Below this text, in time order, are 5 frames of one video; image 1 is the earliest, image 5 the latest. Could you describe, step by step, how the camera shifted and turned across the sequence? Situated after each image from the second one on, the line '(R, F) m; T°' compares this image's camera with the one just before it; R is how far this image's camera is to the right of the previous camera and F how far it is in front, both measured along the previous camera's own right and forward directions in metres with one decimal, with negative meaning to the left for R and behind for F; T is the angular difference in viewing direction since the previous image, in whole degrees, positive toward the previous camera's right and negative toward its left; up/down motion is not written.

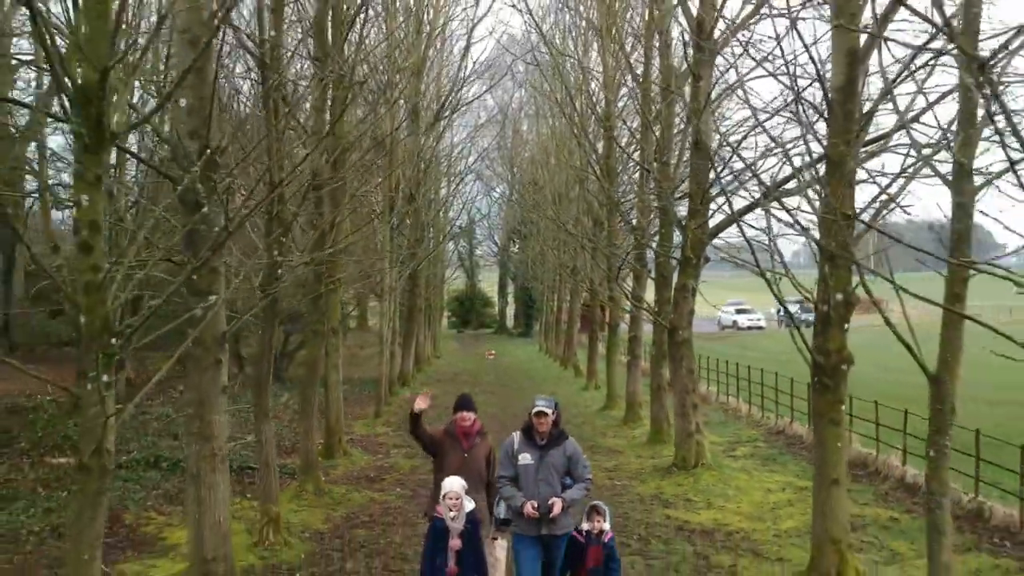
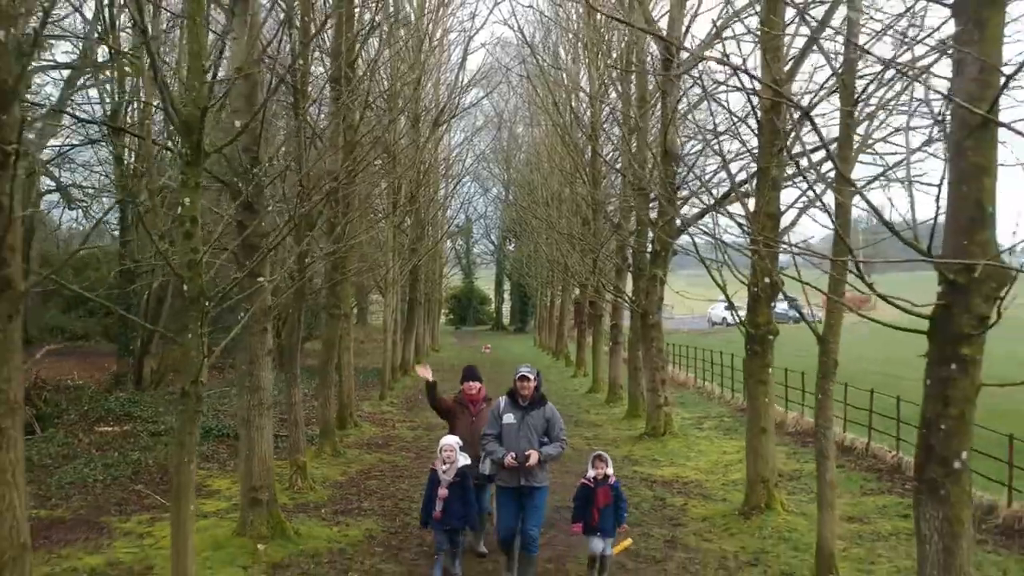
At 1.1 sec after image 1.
(+0.1, -1.5) m; 0°
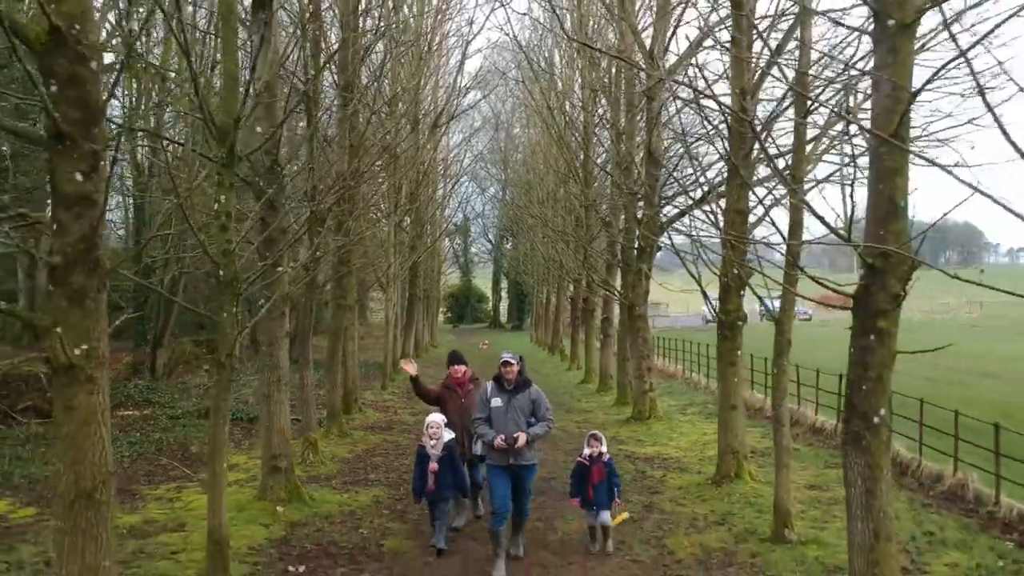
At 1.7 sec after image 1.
(+0.1, -0.9) m; 0°
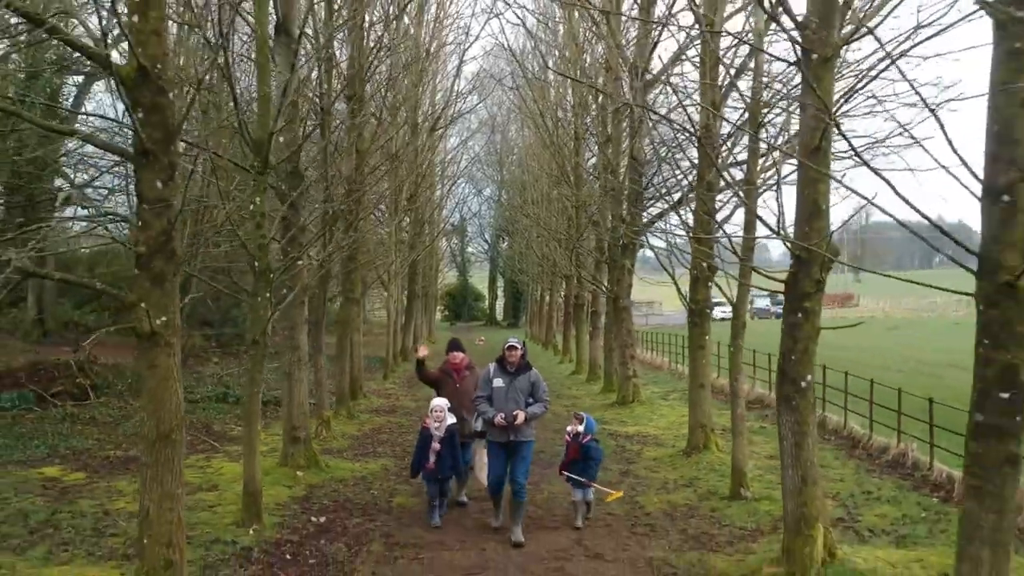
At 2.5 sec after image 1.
(+0.1, -1.1) m; 0°
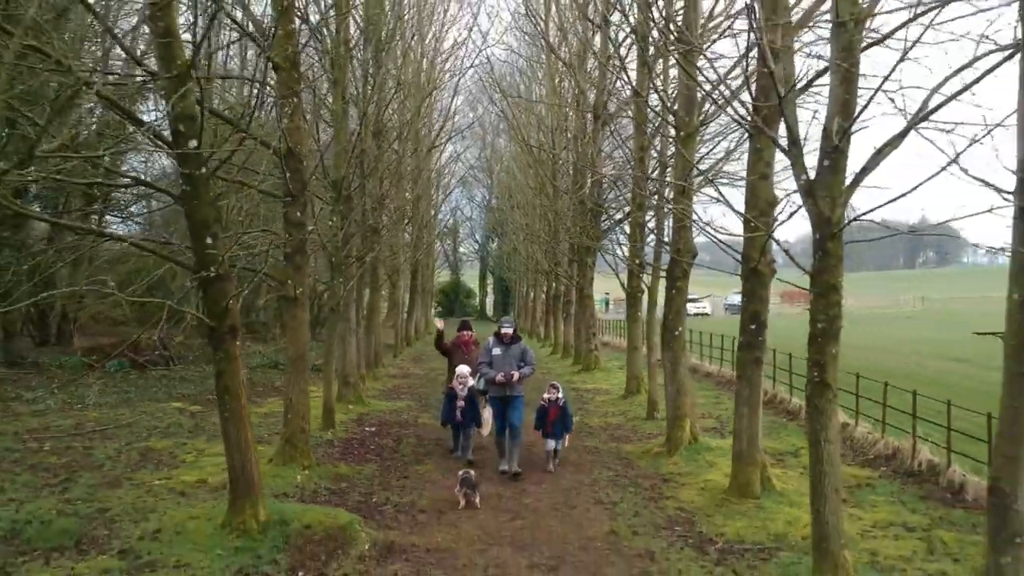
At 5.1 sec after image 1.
(+0.1, -4.1) m; +1°
